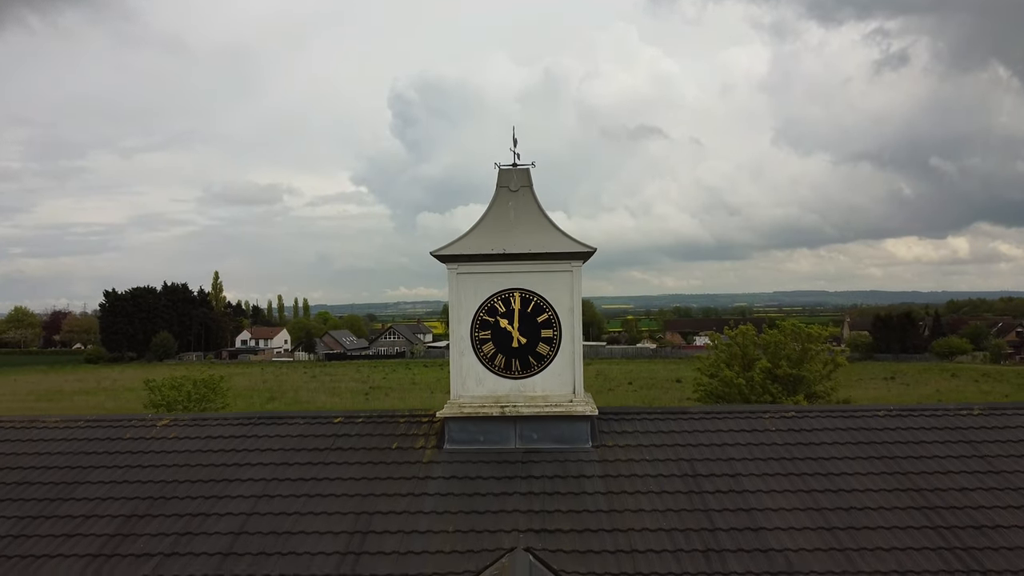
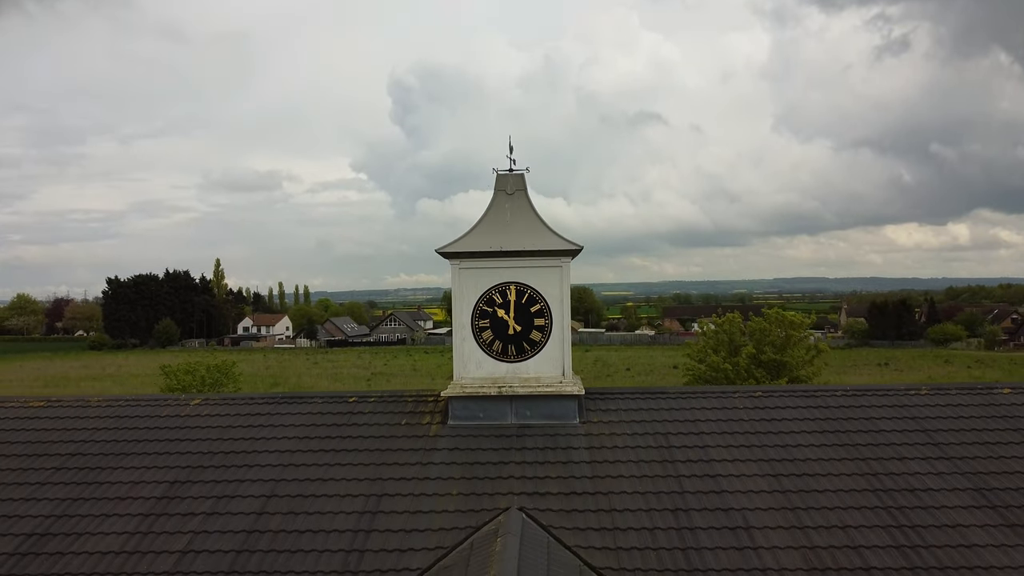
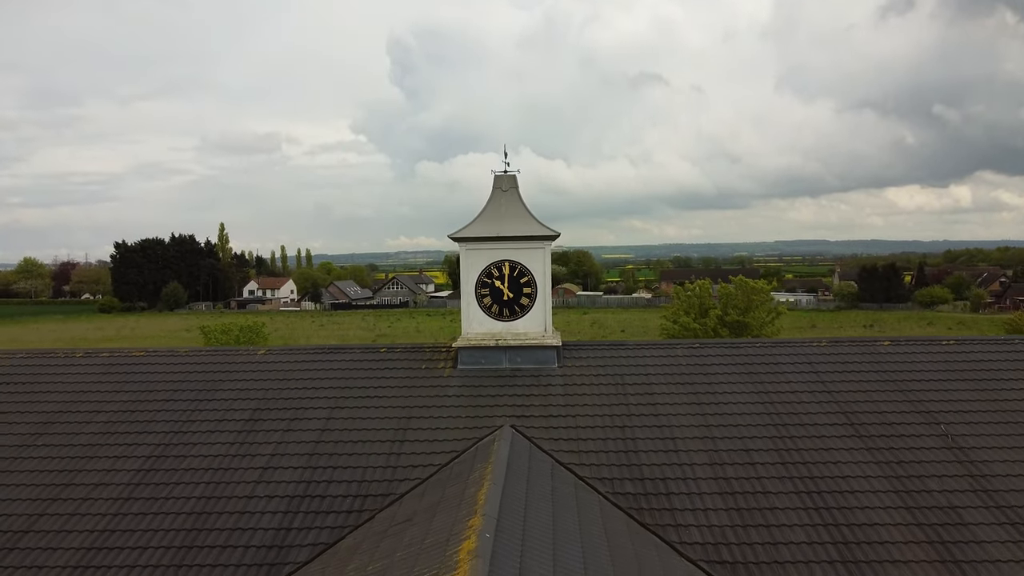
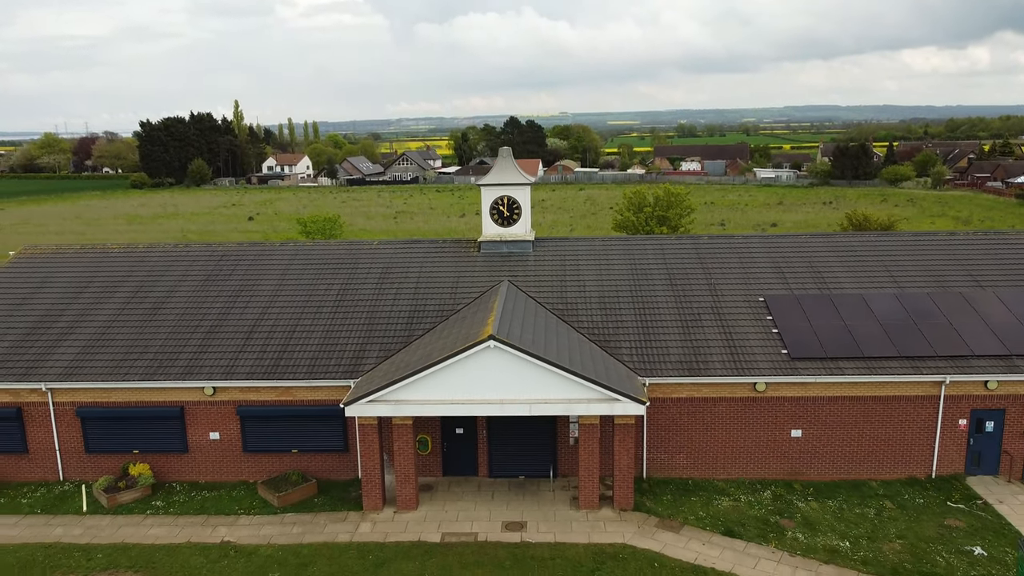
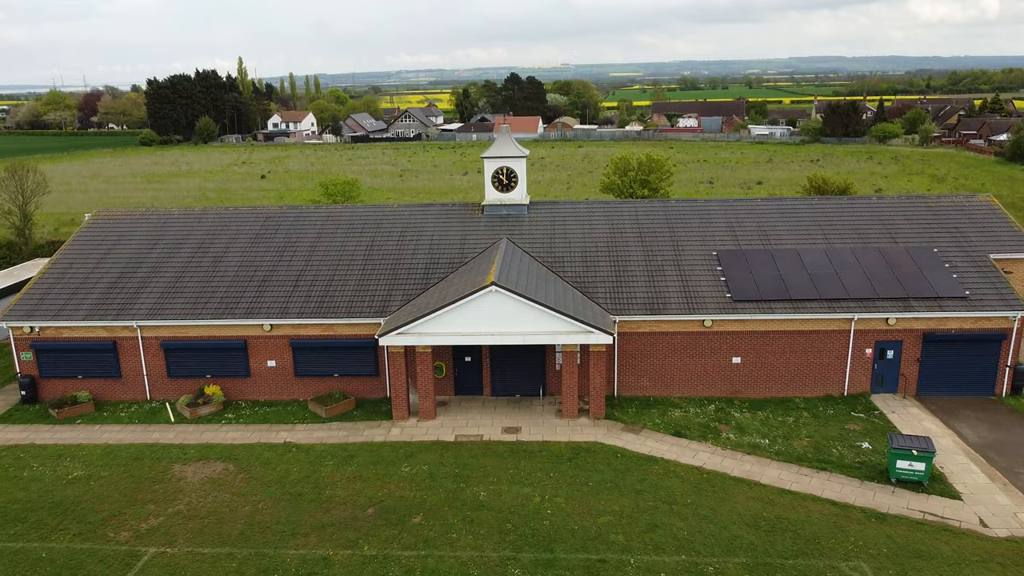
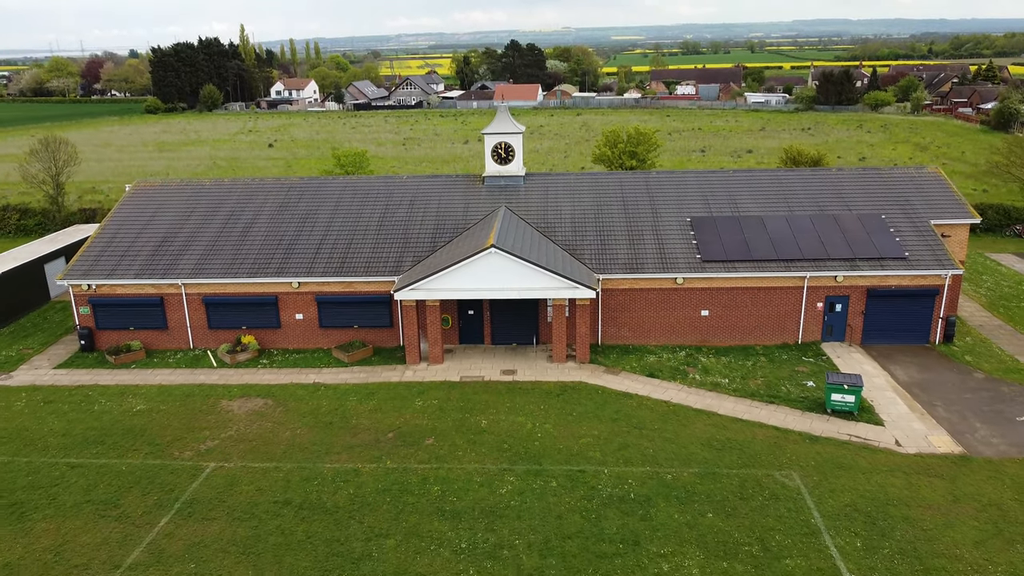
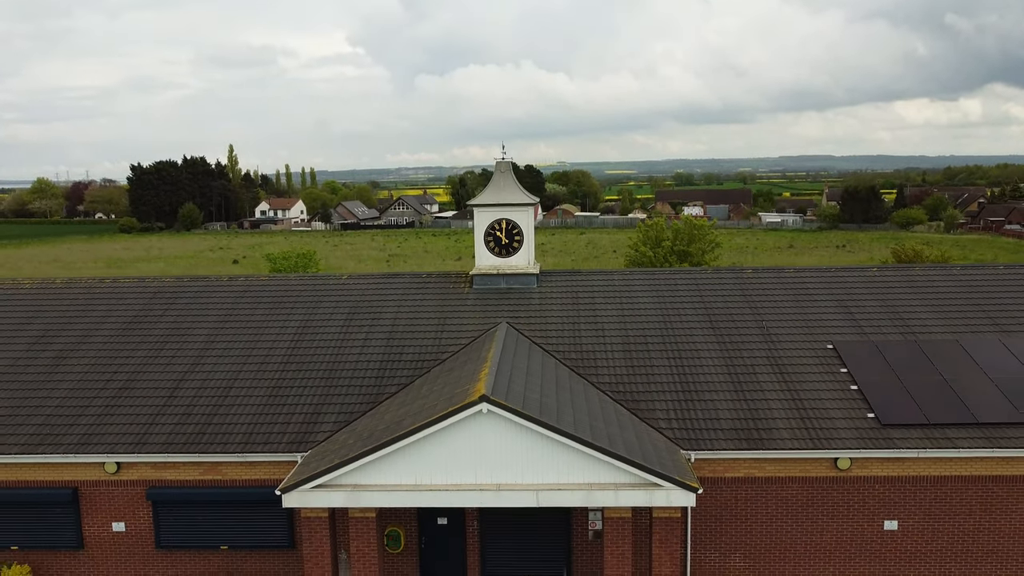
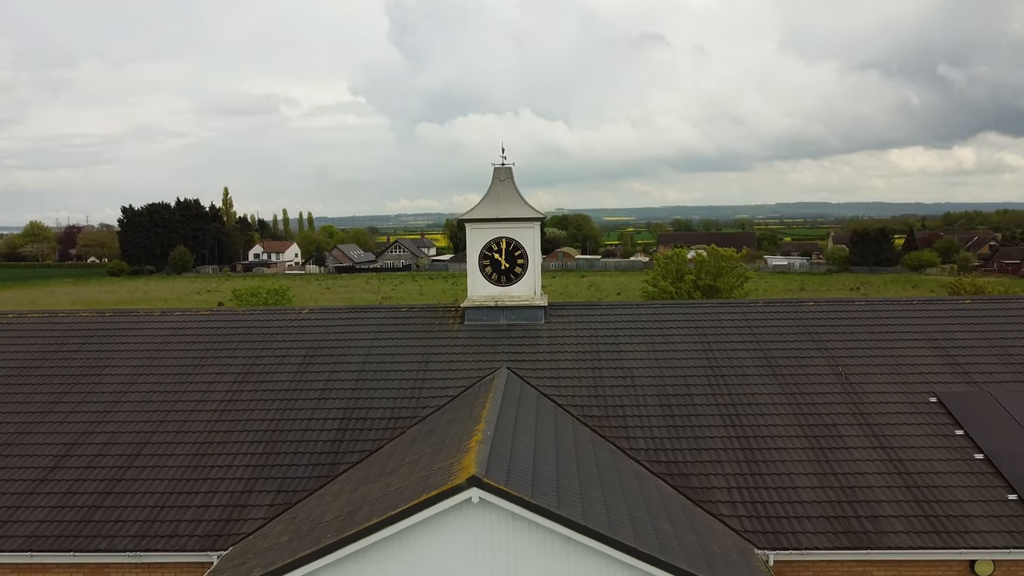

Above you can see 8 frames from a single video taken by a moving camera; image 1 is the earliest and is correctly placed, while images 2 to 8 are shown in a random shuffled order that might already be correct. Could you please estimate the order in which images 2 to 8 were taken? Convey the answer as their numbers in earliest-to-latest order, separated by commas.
2, 3, 8, 7, 4, 5, 6
